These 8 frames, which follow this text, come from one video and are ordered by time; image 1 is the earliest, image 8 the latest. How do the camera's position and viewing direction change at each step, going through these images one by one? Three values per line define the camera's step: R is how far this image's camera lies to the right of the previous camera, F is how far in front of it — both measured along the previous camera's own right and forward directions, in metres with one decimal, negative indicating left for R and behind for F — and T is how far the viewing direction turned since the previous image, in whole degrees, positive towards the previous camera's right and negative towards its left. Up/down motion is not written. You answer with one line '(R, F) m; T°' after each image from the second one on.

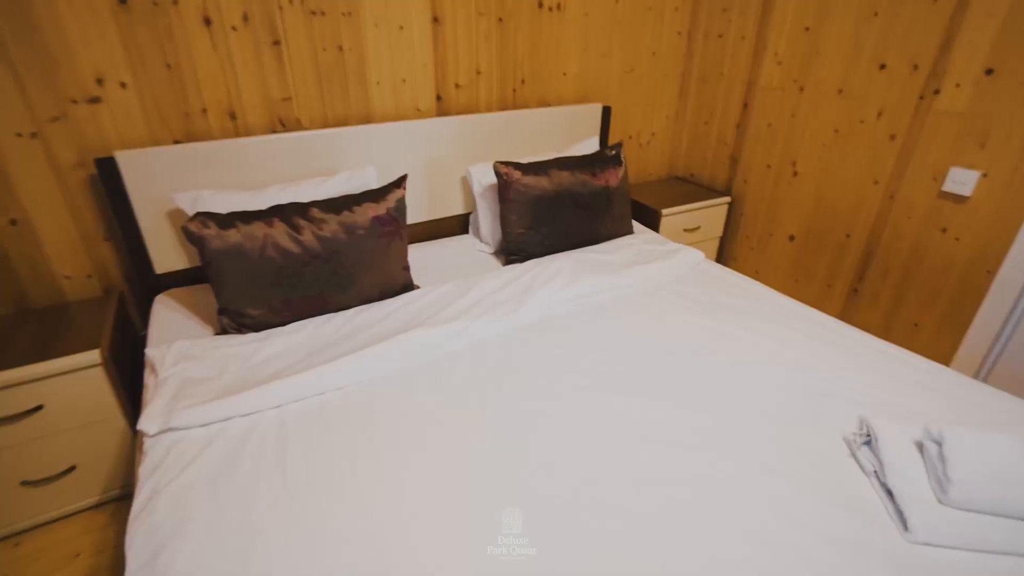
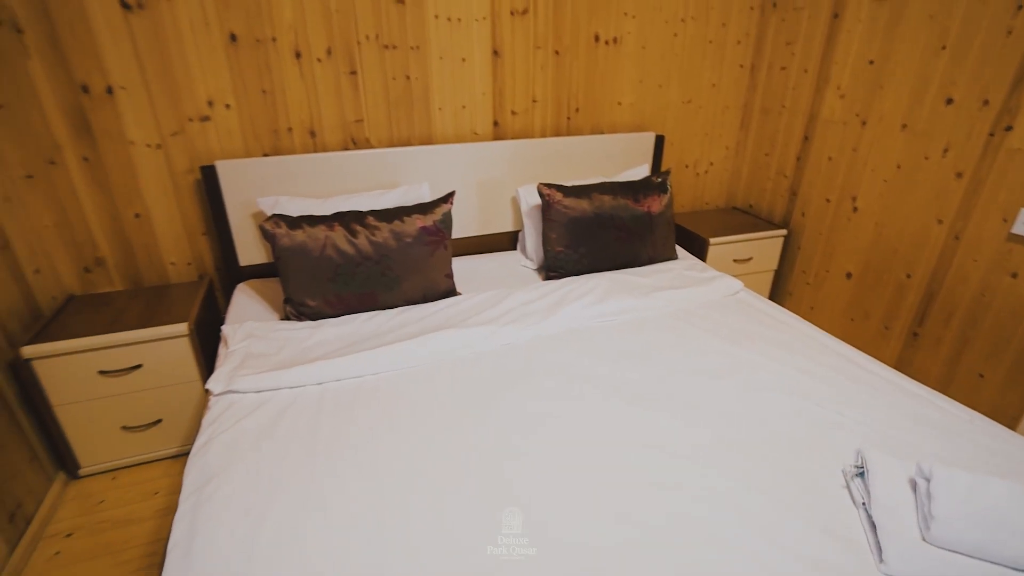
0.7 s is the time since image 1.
(+0.2, -0.1) m; -9°
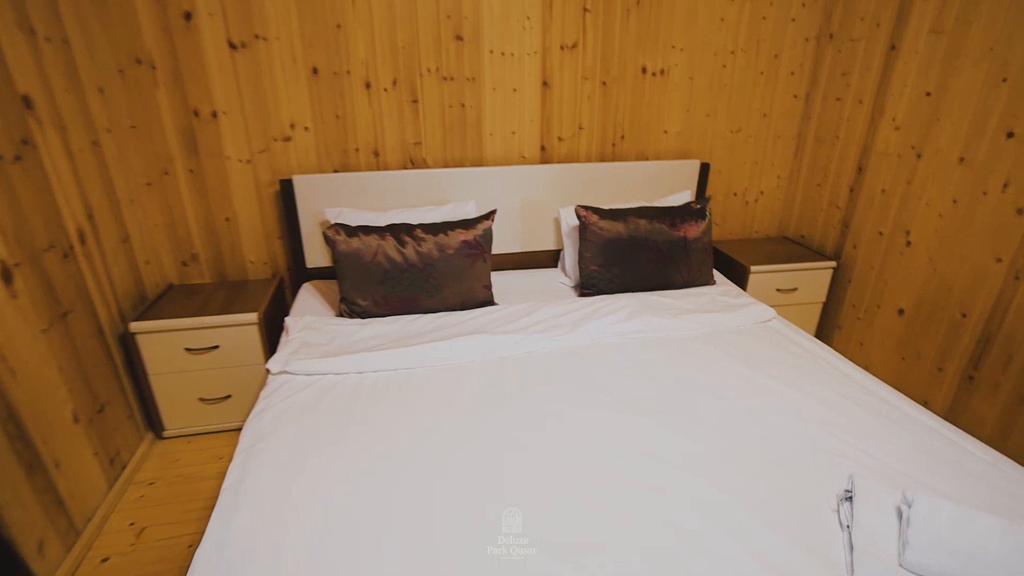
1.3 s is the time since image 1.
(+0.1, -0.1) m; -8°
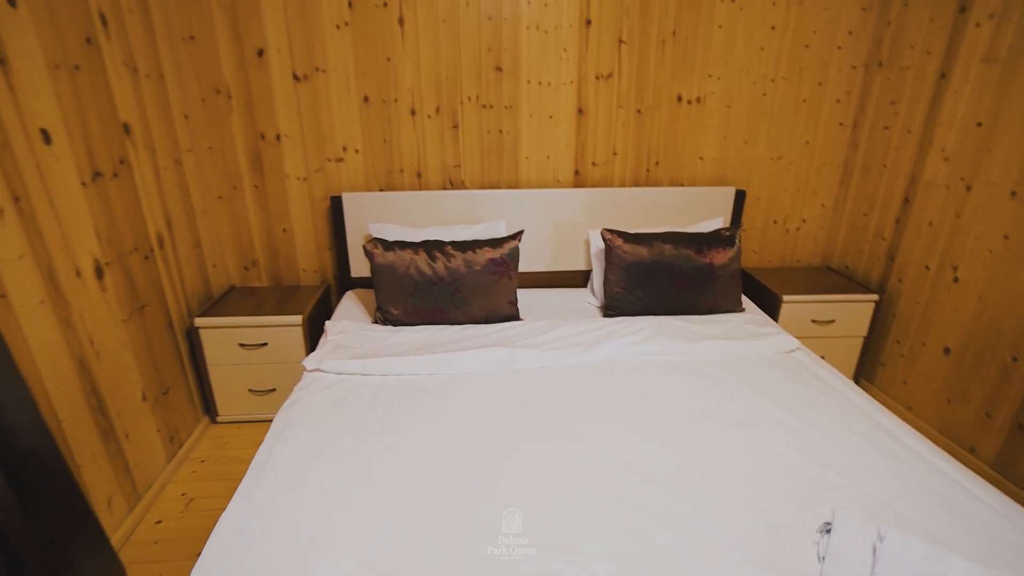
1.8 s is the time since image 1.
(+0.2, -0.1) m; -7°
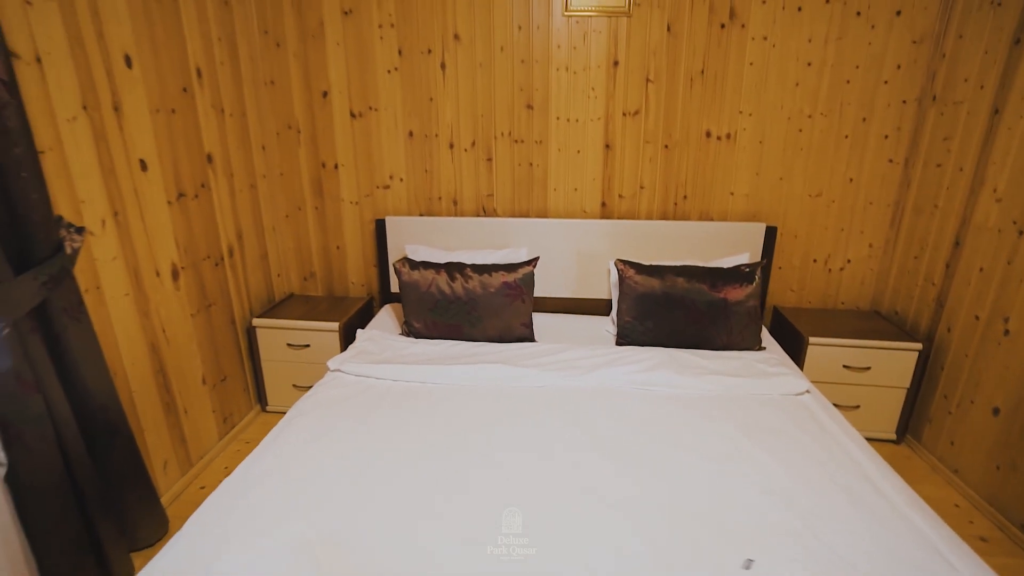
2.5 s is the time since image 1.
(+0.3, -0.1) m; -10°
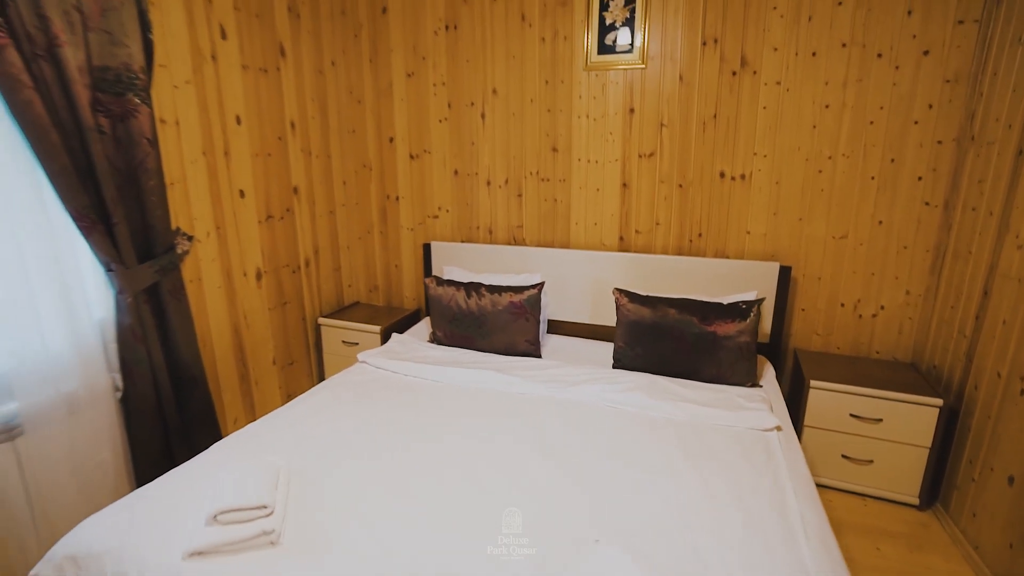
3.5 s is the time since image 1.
(+0.6, -0.2) m; -14°
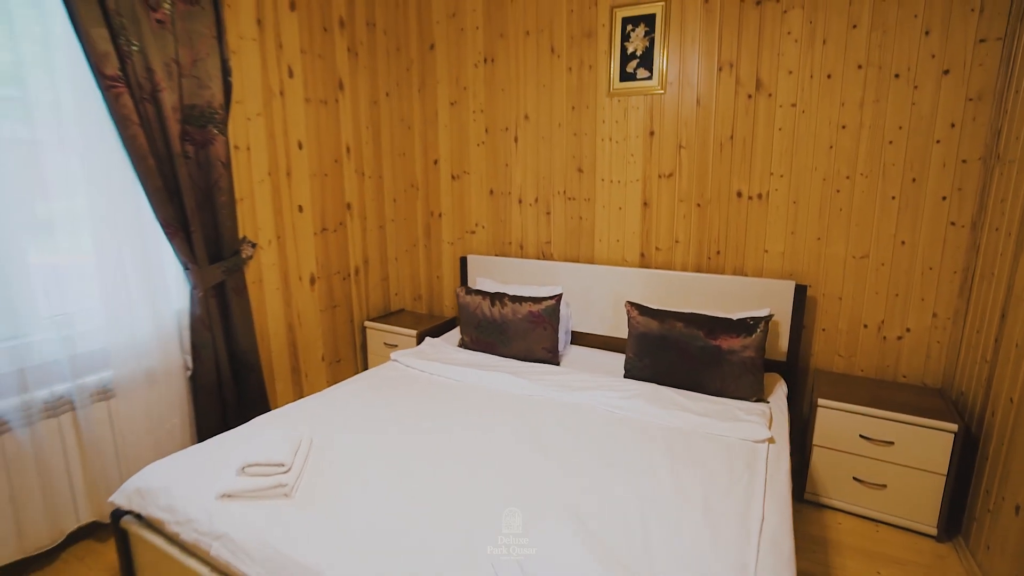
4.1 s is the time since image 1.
(+0.3, -0.2) m; -8°
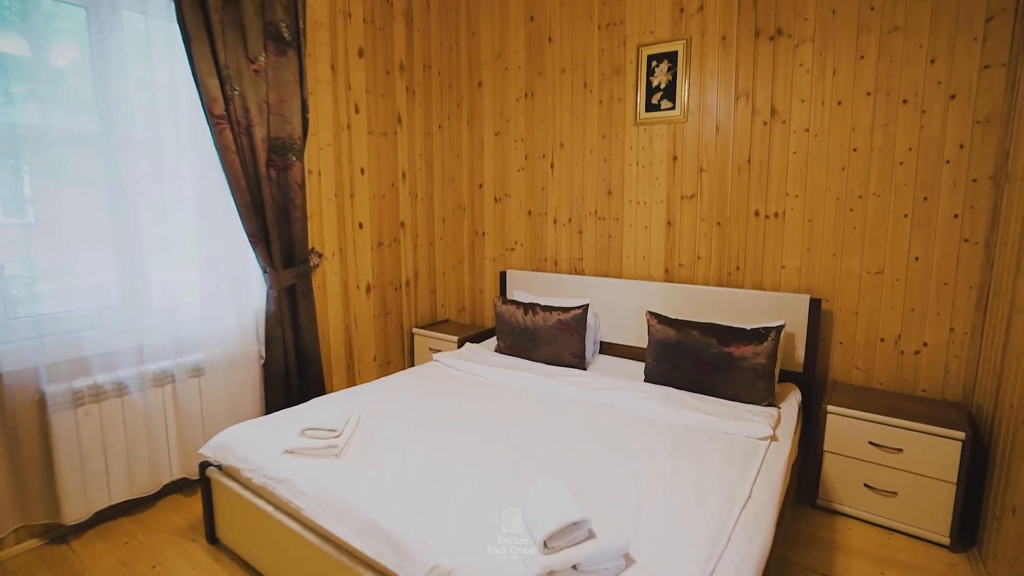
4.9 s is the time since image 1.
(+0.1, -0.3) m; -6°
